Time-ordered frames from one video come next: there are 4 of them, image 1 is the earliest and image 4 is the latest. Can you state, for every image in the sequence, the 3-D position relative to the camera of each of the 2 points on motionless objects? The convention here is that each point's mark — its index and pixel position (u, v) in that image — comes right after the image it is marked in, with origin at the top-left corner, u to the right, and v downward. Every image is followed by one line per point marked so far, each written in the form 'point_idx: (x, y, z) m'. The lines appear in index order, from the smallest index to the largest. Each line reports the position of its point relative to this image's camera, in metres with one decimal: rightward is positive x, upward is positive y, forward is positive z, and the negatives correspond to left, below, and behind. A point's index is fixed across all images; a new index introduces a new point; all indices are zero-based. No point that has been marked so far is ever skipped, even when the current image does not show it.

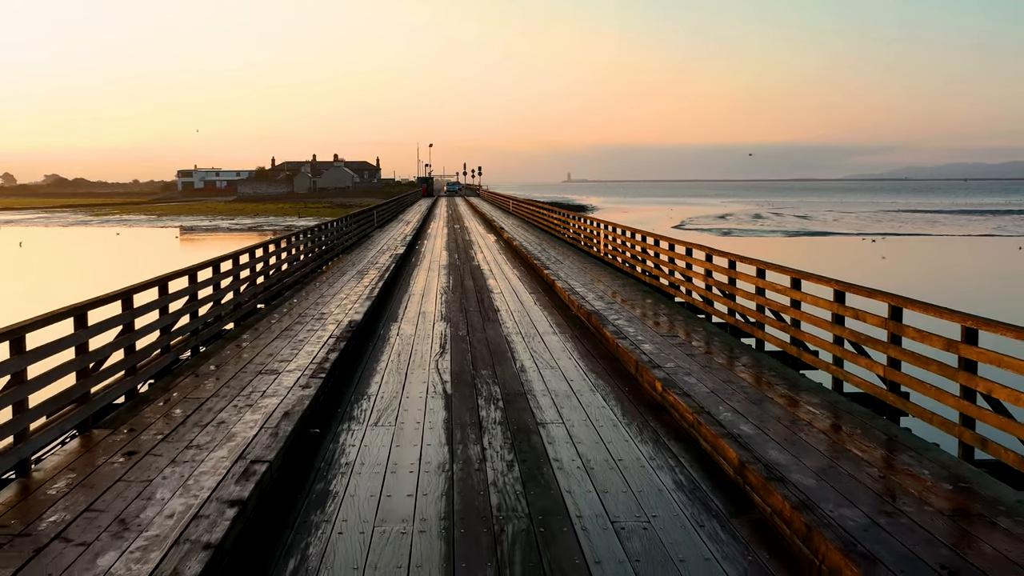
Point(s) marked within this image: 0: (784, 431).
0: (+1.3, -0.7, +5.0) m
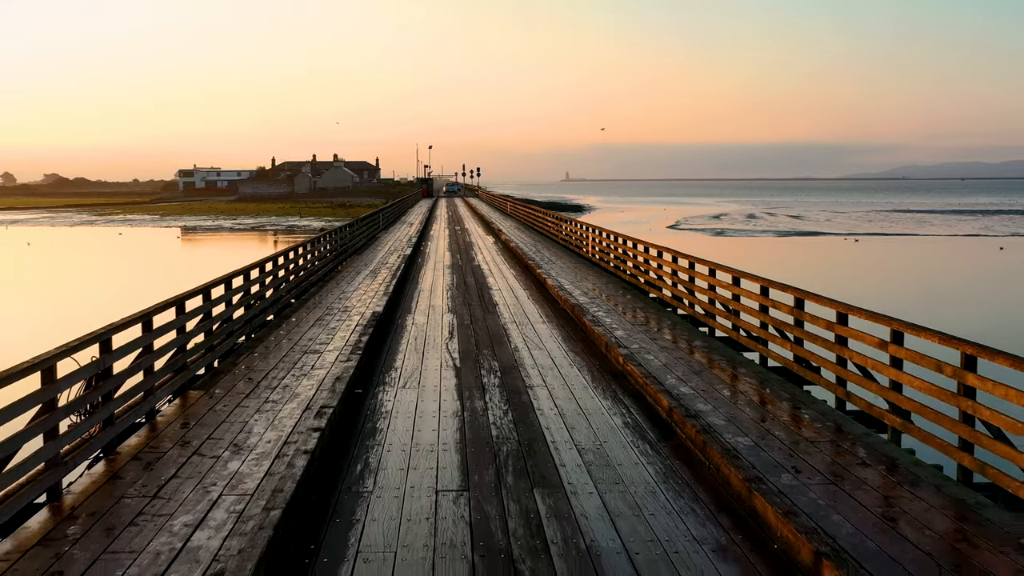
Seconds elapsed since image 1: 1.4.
0: (+1.3, -0.7, +6.6) m
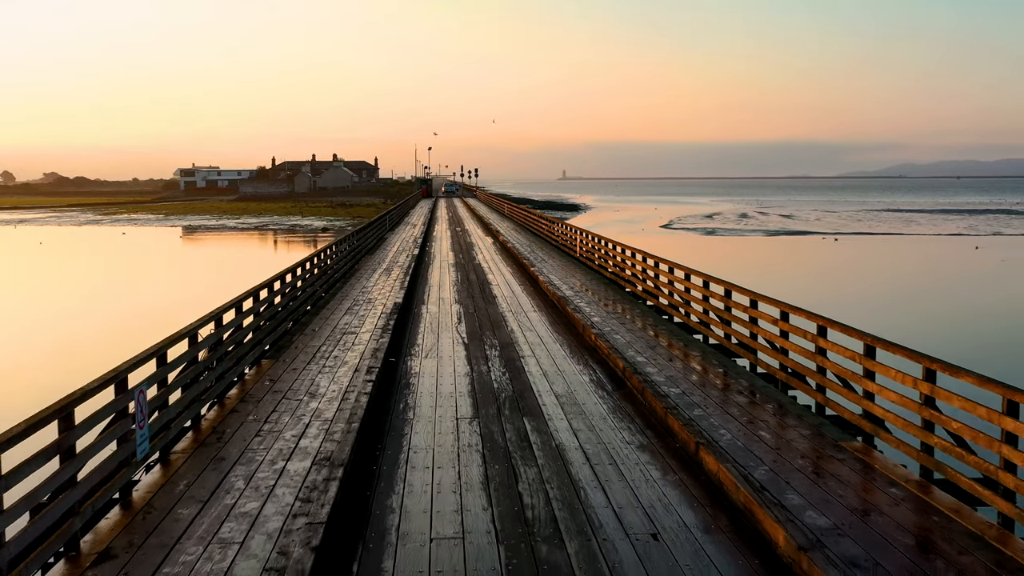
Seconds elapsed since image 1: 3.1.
0: (+1.2, -0.6, +8.7) m
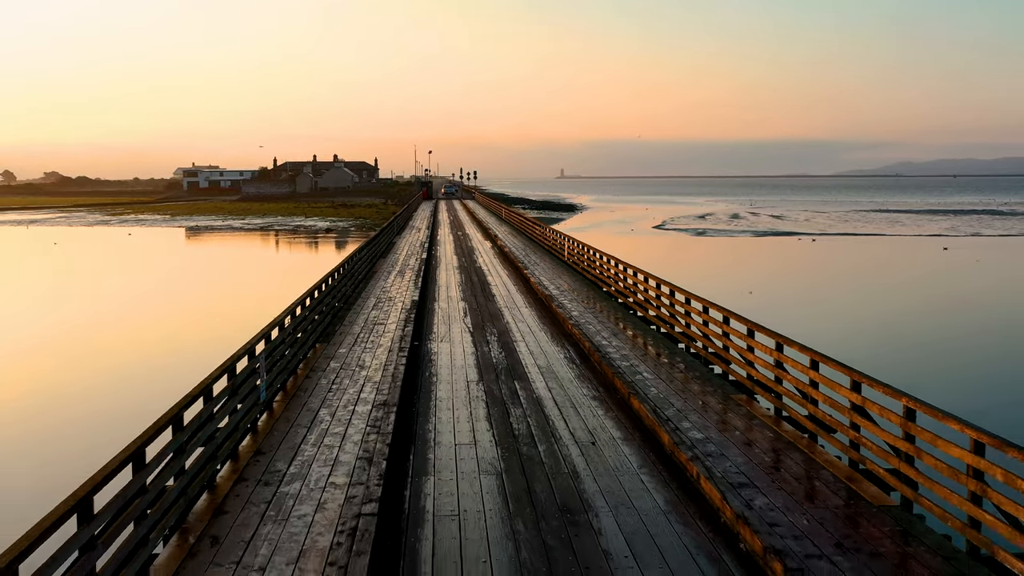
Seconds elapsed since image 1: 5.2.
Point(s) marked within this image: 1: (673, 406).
0: (+1.2, -0.6, +11.4) m
1: (+1.3, -0.9, +8.2) m
